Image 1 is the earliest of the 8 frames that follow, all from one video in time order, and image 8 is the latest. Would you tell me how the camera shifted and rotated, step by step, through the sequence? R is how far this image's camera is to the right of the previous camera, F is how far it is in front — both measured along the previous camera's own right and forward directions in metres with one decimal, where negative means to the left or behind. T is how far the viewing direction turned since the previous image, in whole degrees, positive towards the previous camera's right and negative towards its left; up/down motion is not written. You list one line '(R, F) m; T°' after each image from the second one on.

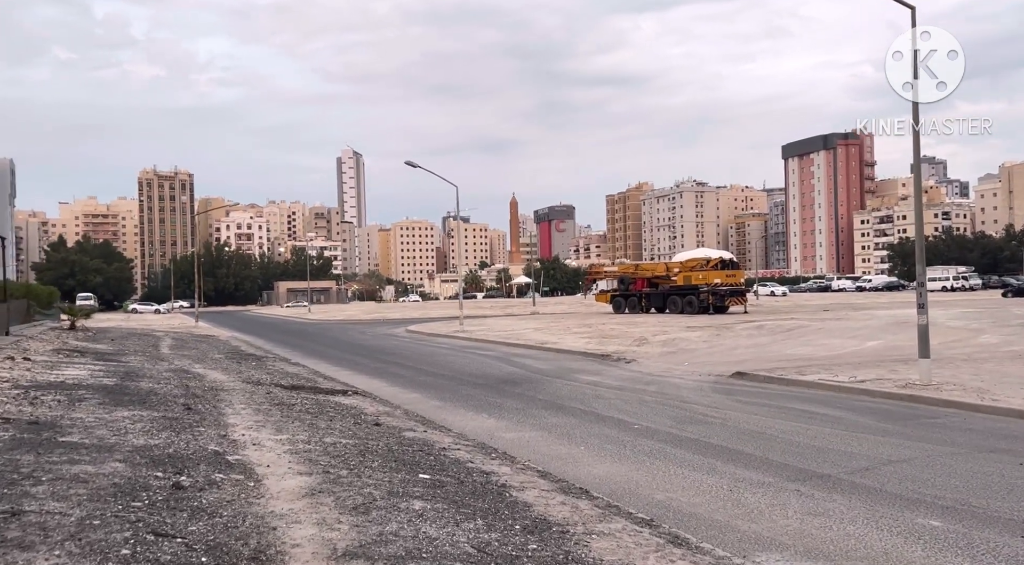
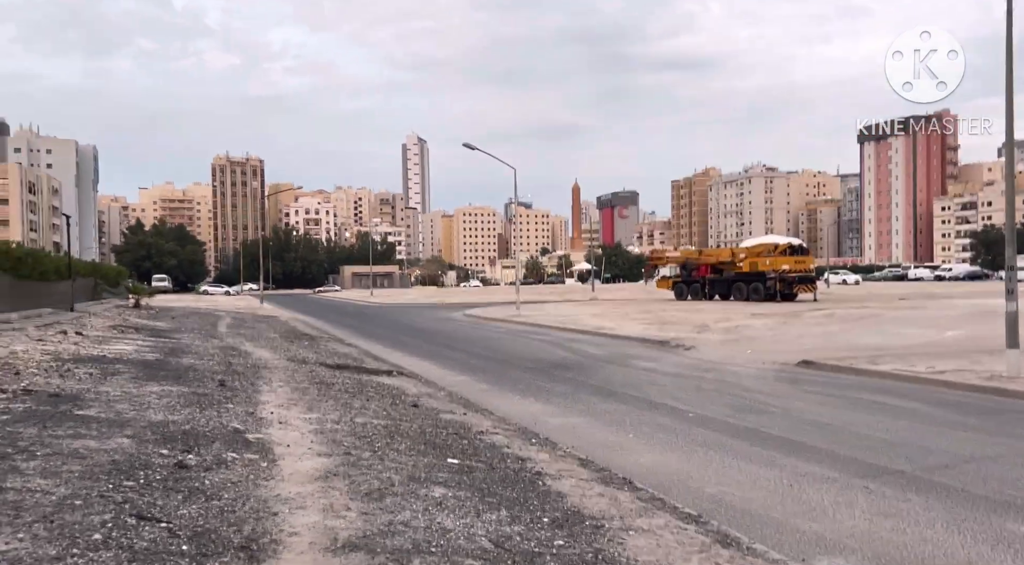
(+0.2, +0.5) m; -4°
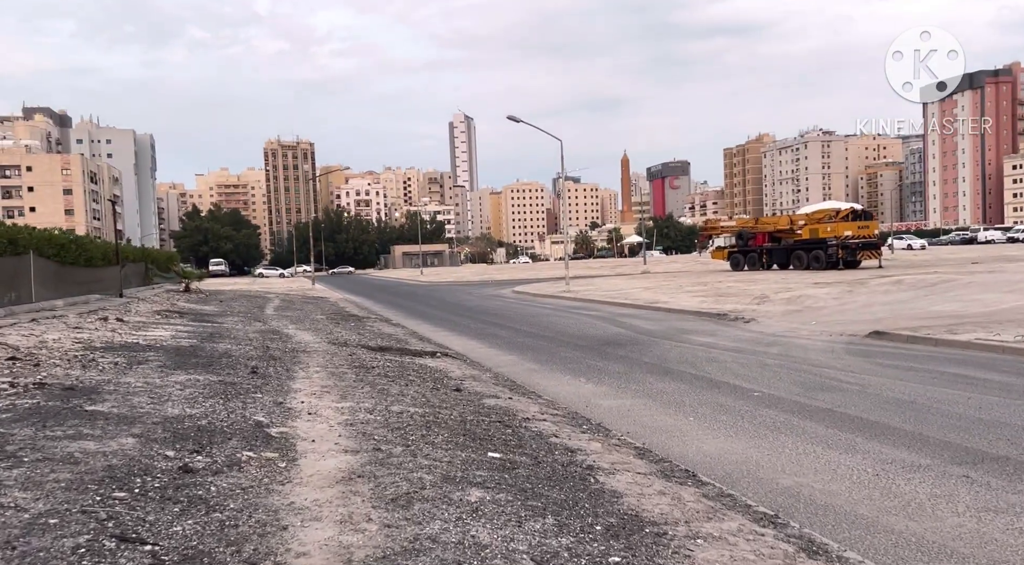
(0.0, +0.6) m; -3°
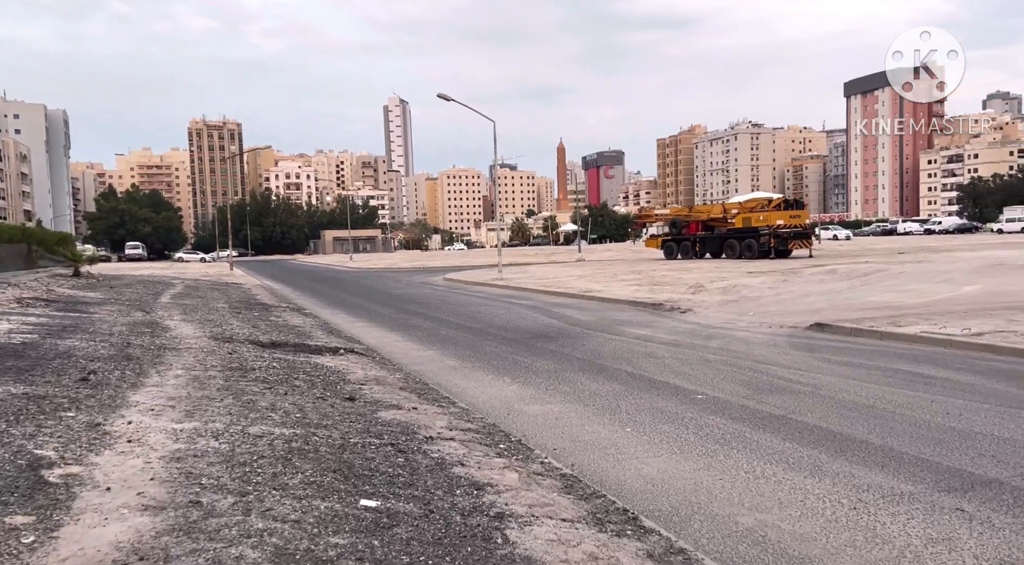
(+0.2, +1.4) m; +4°
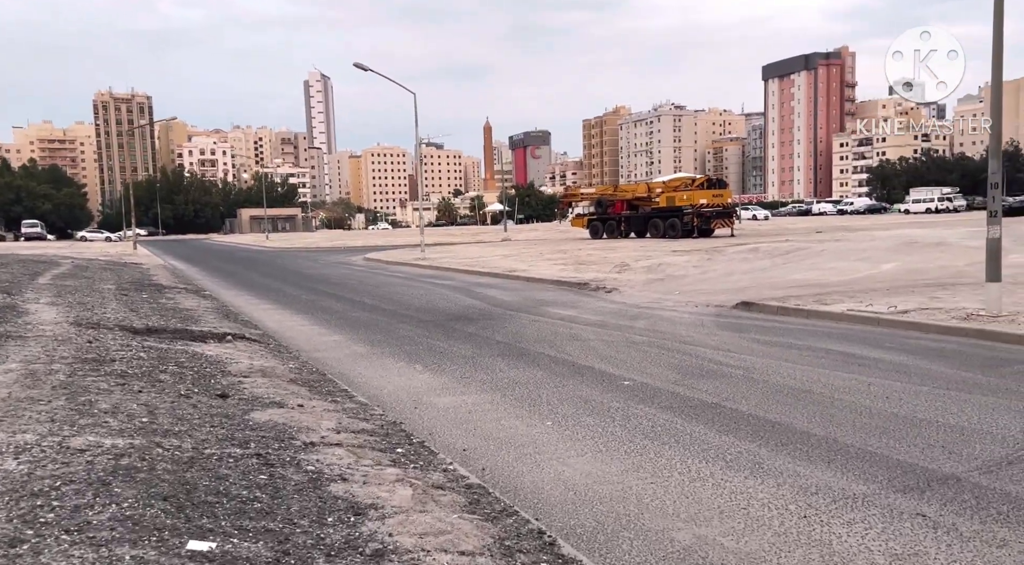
(+0.2, +0.9) m; +5°
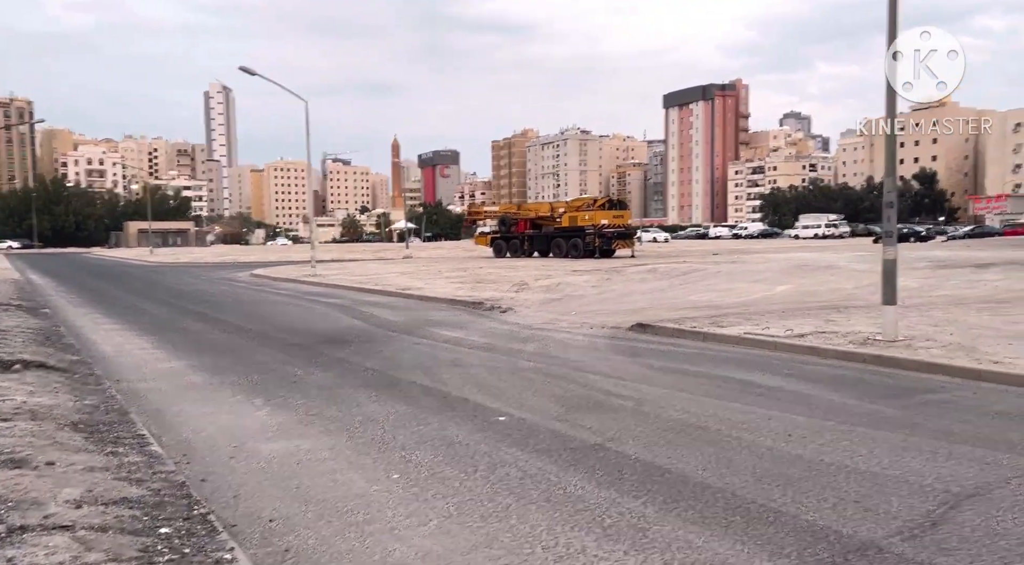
(+0.4, +1.2) m; +6°
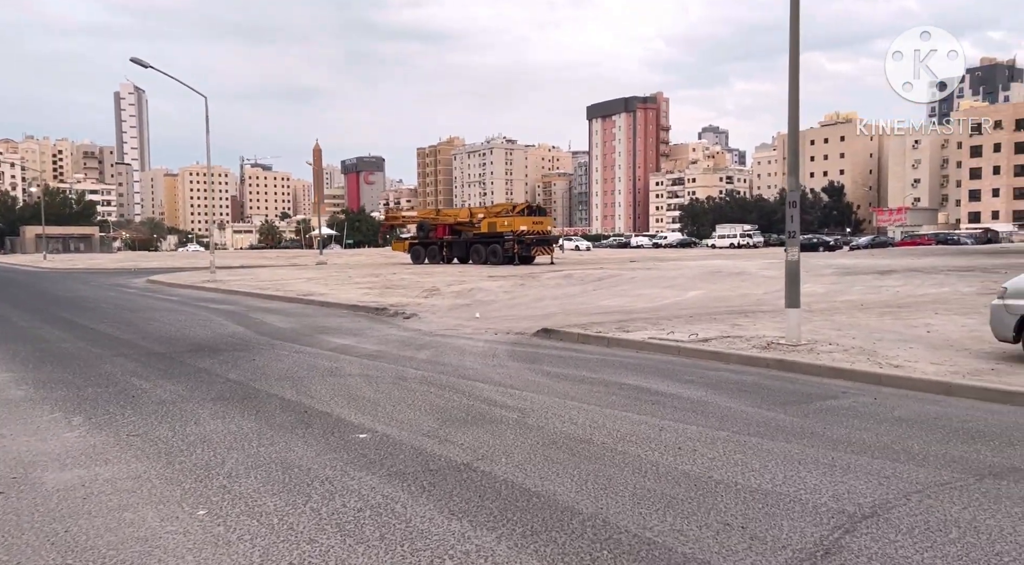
(+0.5, +0.8) m; +5°
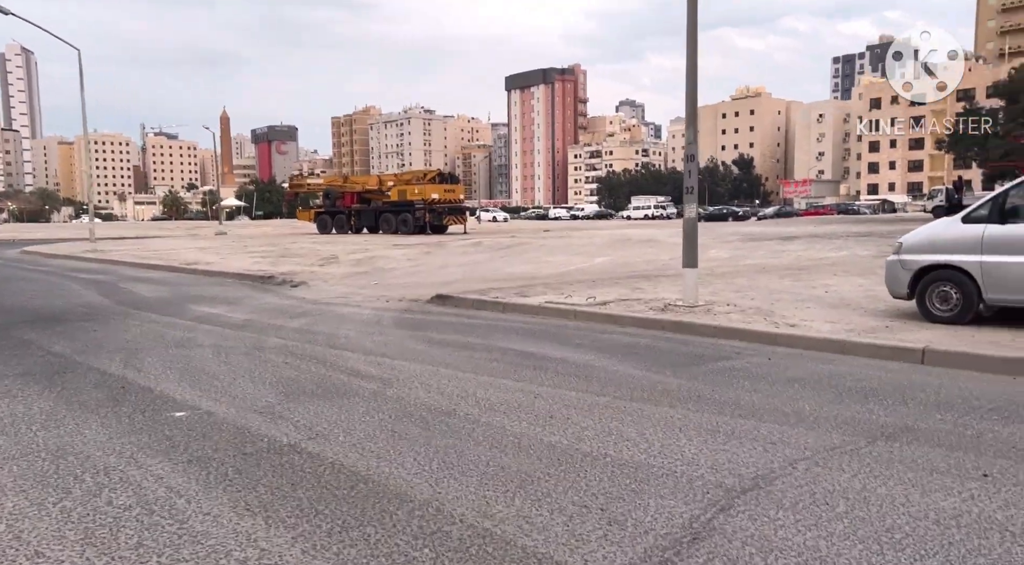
(+0.5, +0.8) m; +5°
